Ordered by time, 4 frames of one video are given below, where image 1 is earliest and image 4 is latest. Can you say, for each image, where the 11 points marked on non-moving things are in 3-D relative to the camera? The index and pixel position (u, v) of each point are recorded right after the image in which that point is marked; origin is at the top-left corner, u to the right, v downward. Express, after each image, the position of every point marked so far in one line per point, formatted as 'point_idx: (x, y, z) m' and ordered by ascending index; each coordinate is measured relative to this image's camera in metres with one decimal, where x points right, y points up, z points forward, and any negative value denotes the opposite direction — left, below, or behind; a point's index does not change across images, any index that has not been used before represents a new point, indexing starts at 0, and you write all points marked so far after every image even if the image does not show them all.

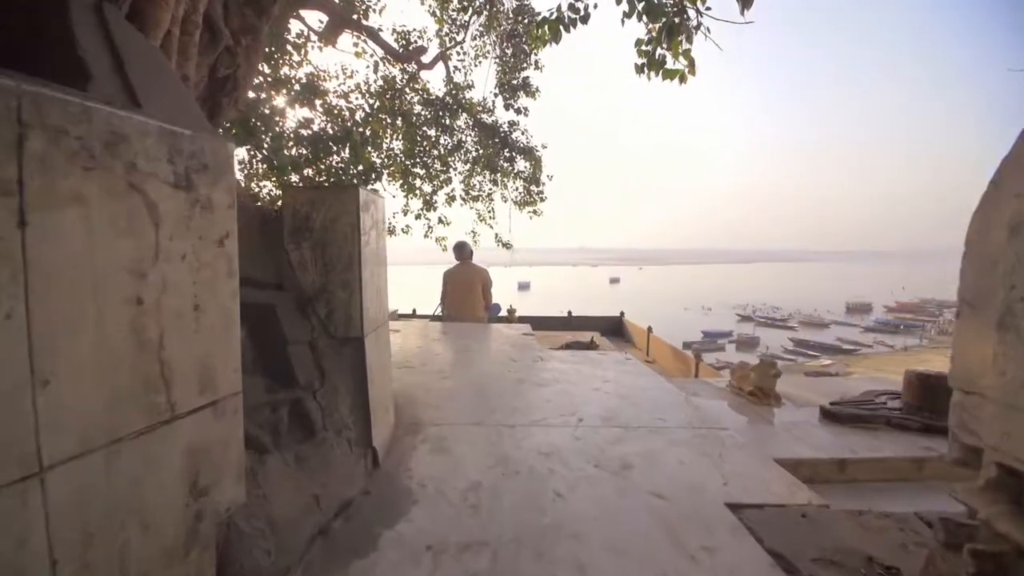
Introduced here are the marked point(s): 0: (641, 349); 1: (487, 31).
0: (+3.3, -1.5, +13.1) m
1: (-0.6, +5.7, +11.6) m
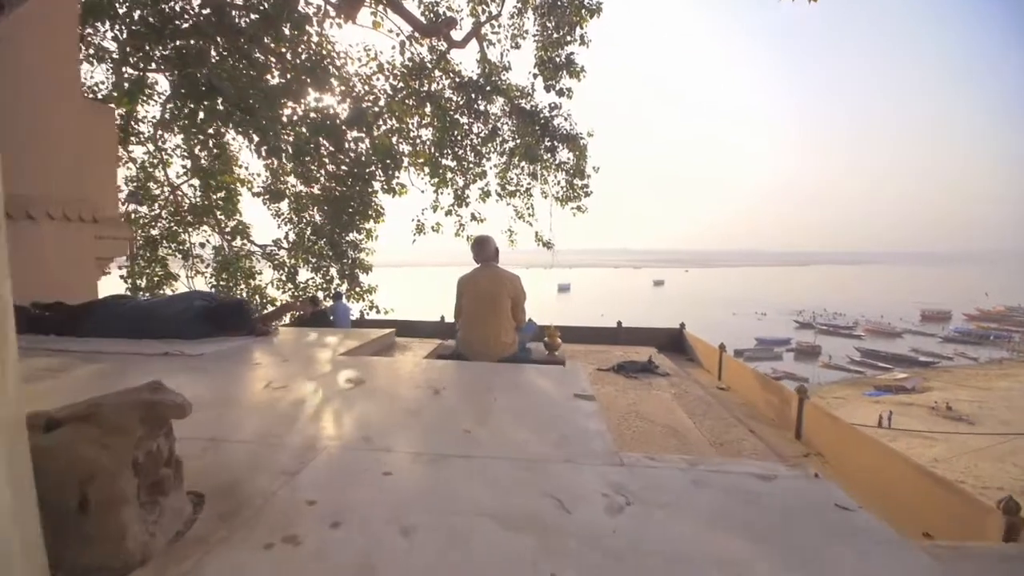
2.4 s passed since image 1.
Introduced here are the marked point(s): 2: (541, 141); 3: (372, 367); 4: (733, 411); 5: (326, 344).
0: (+4.2, -1.7, +10.7) m
1: (+0.2, +5.6, +9.6) m
2: (+0.8, +4.0, +14.3) m
3: (-0.9, -0.6, +3.5) m
4: (+3.4, -1.9, +7.9) m
5: (-1.6, -0.5, +4.4) m
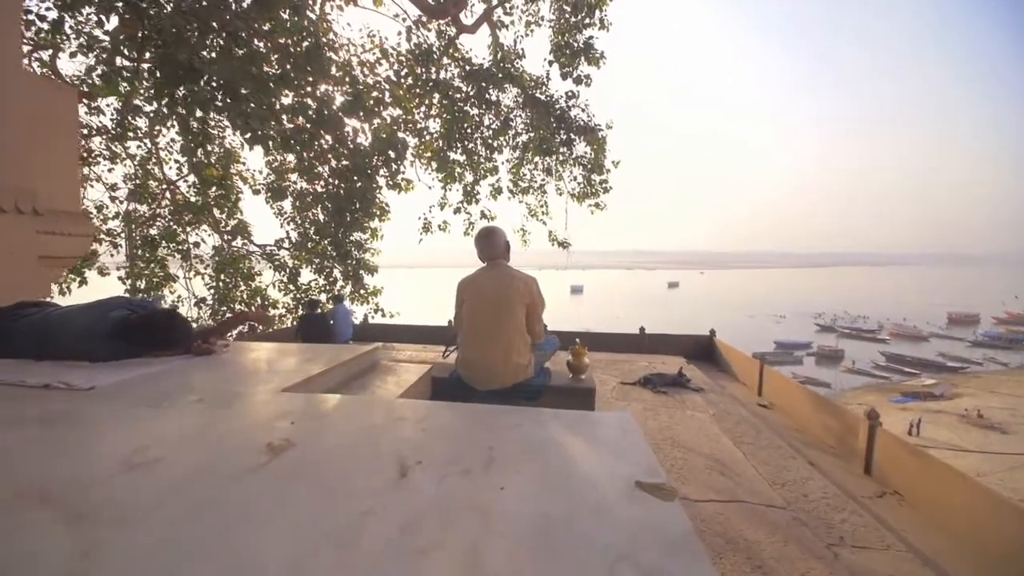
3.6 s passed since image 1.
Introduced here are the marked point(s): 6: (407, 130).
0: (+4.4, -1.7, +9.6) m
1: (+0.5, +5.5, +8.5) m
2: (+1.1, +3.9, +13.2) m
3: (-0.9, -0.6, +2.5) m
4: (+3.6, -2.0, +6.8) m
5: (-1.5, -0.5, +3.4) m
6: (-2.6, +3.9, +12.8) m
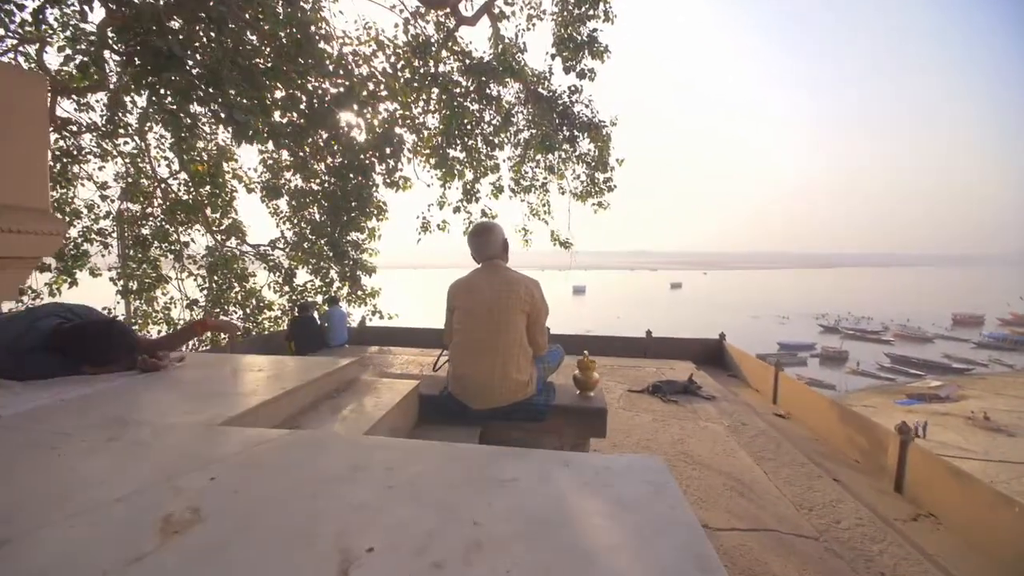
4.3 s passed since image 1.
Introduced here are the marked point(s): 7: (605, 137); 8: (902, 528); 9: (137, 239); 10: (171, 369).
0: (+4.4, -1.8, +9.1) m
1: (+0.5, +5.5, +8.0) m
2: (+1.2, +3.9, +12.7) m
3: (-0.9, -0.6, +2.0) m
4: (+3.6, -2.0, +6.3) m
5: (-1.5, -0.6, +2.9) m
6: (-2.6, +3.9, +12.4) m
7: (+2.4, +4.0, +13.4) m
8: (+3.8, -2.3, +5.0) m
9: (-9.1, +1.2, +12.4) m
10: (-2.1, -0.5, +3.2) m
